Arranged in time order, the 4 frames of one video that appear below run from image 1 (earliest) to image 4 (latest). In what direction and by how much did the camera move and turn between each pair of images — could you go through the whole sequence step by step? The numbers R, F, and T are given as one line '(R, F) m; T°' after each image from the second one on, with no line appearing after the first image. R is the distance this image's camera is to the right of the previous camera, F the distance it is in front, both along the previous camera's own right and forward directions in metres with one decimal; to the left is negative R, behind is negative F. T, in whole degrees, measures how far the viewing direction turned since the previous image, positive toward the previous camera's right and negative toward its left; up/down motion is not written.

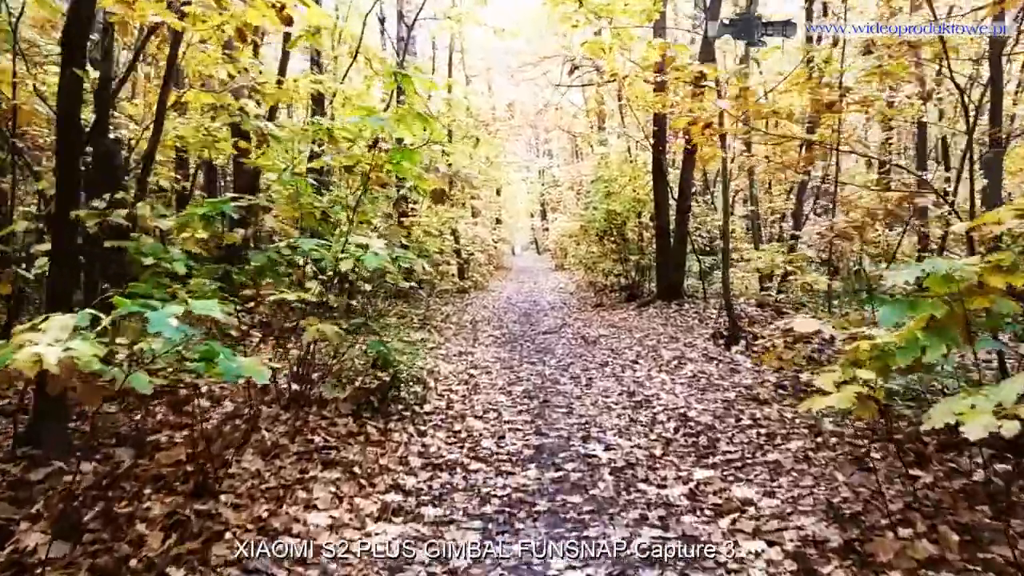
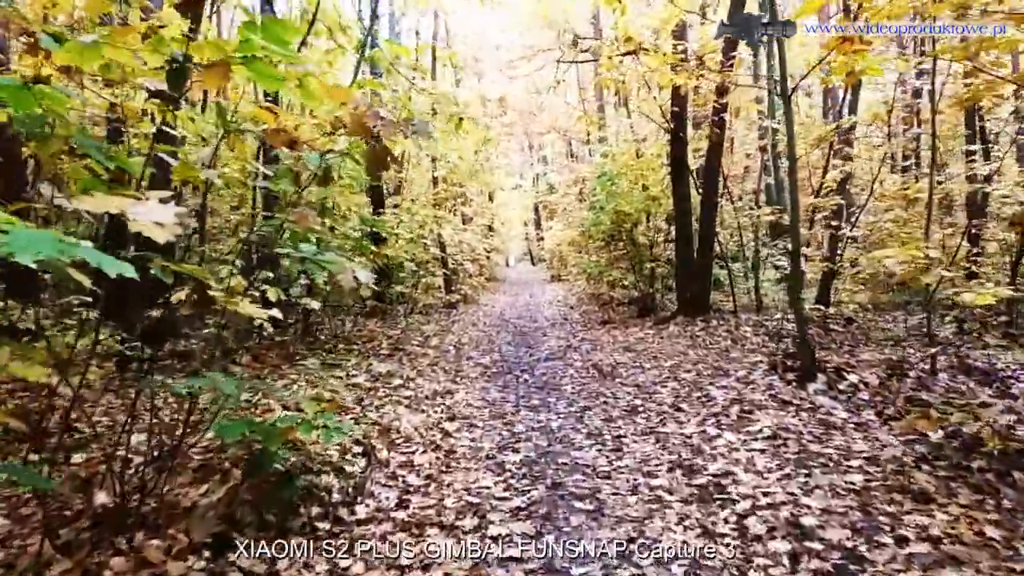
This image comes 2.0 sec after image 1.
(0.0, +2.4) m; 0°
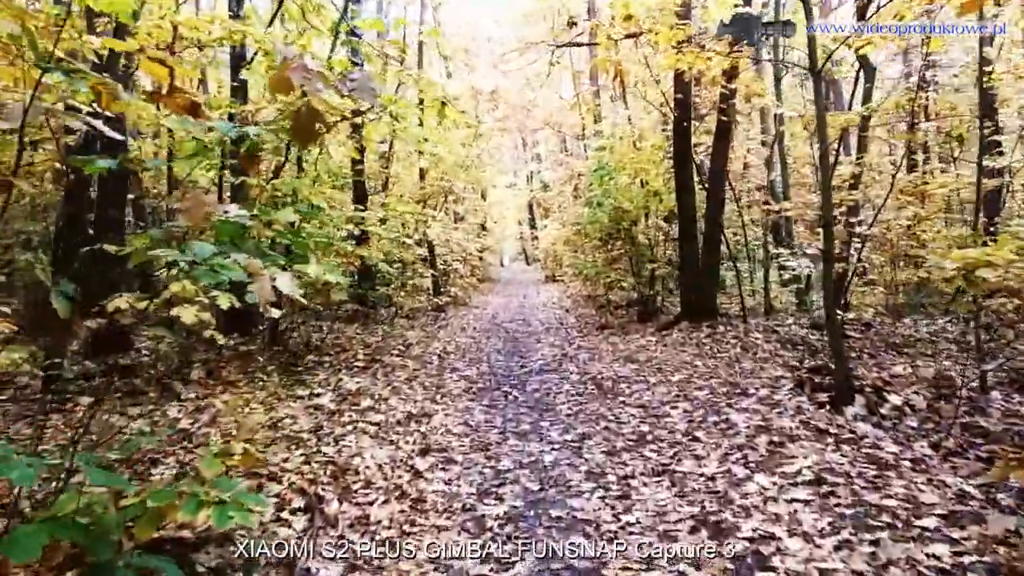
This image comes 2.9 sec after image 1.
(+0.1, +0.9) m; 0°
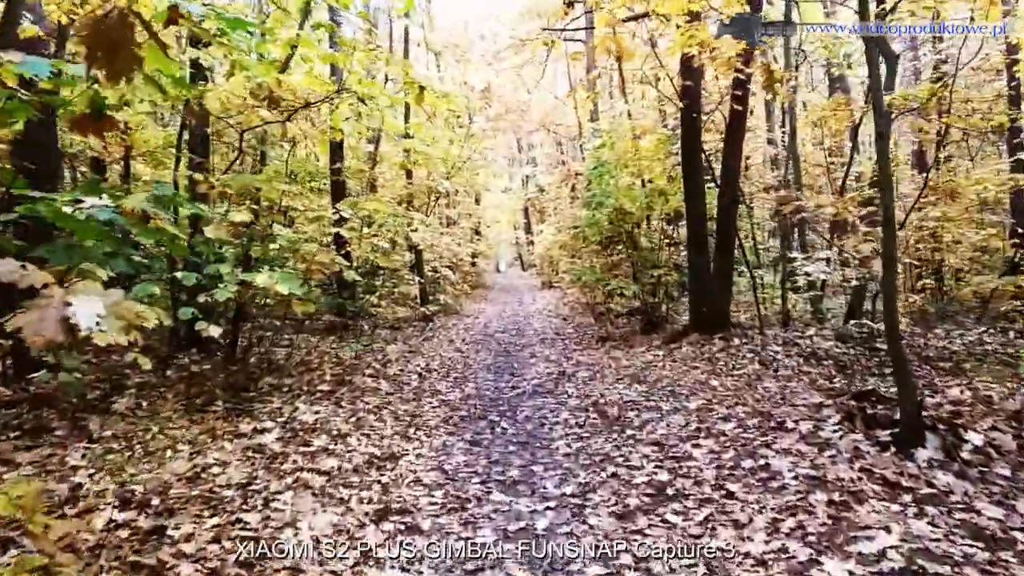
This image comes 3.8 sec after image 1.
(+0.1, +1.1) m; 0°
